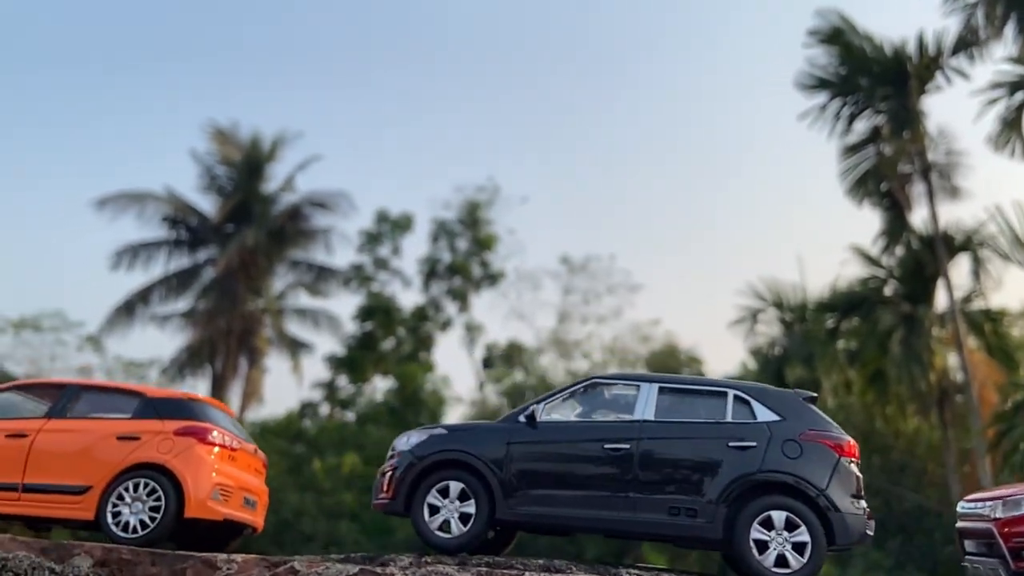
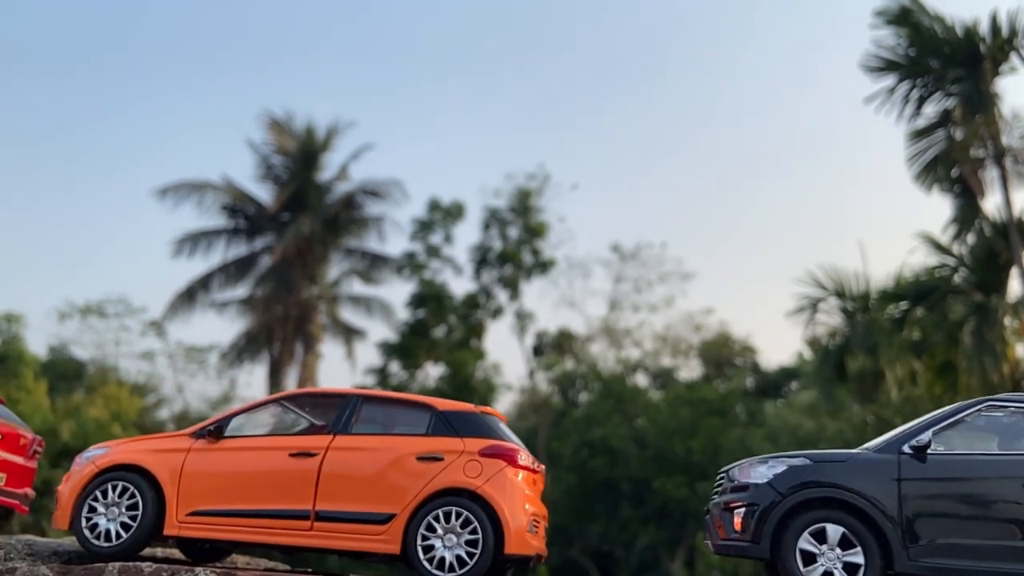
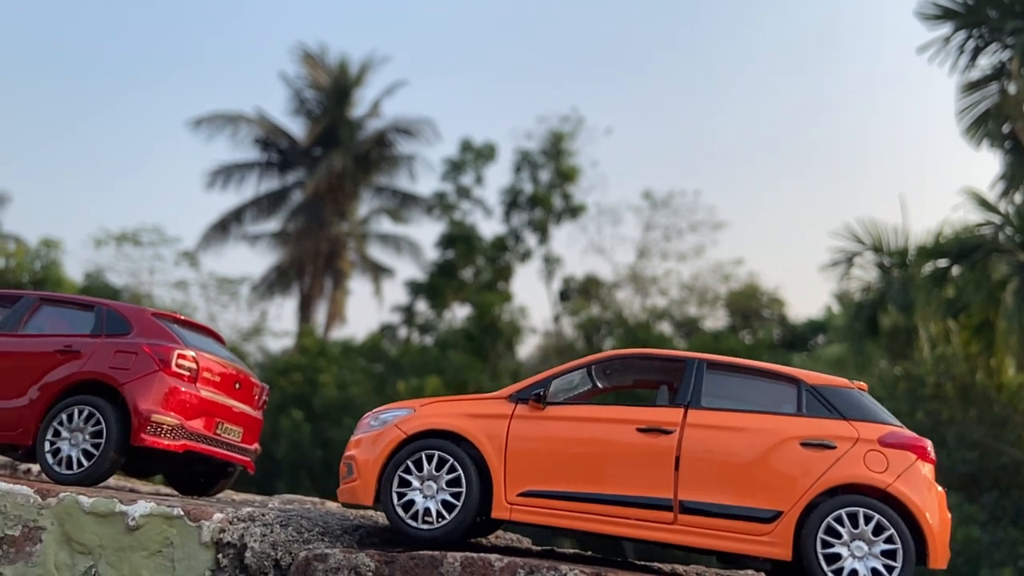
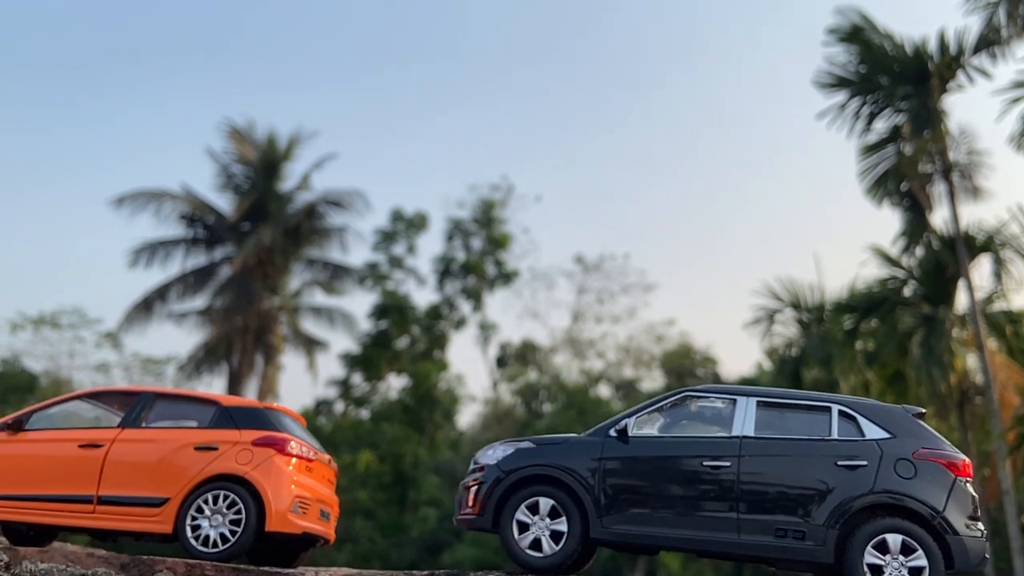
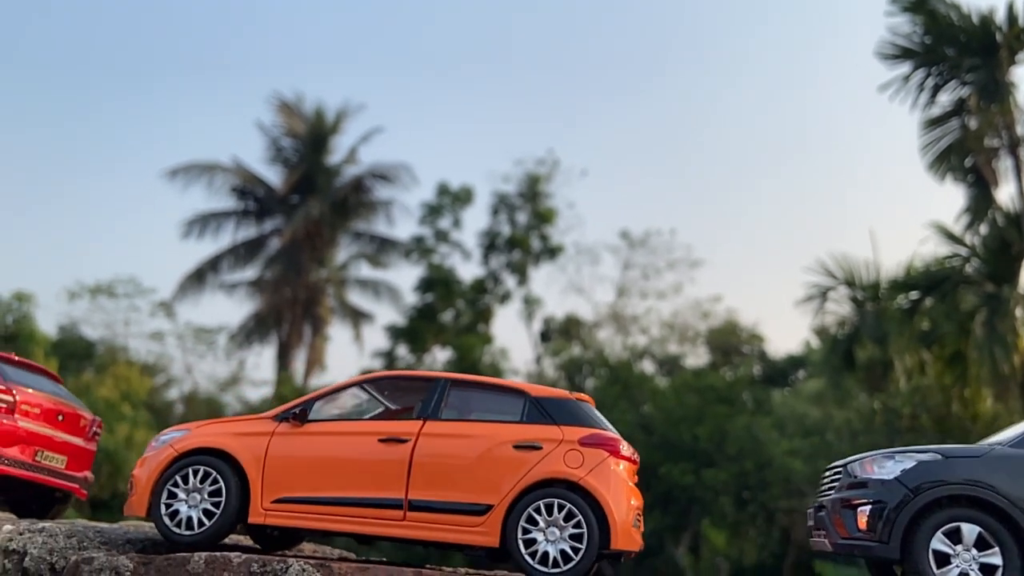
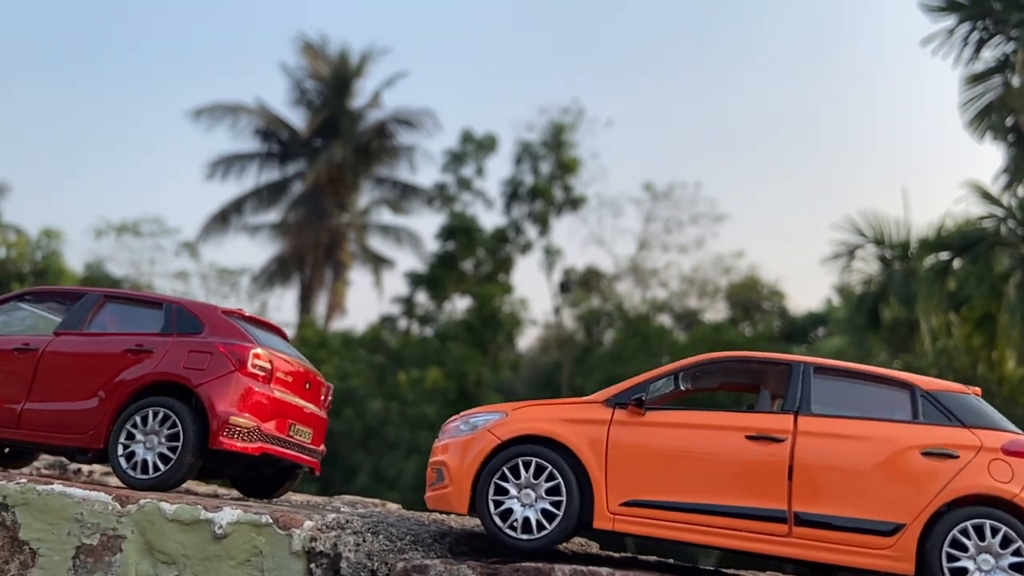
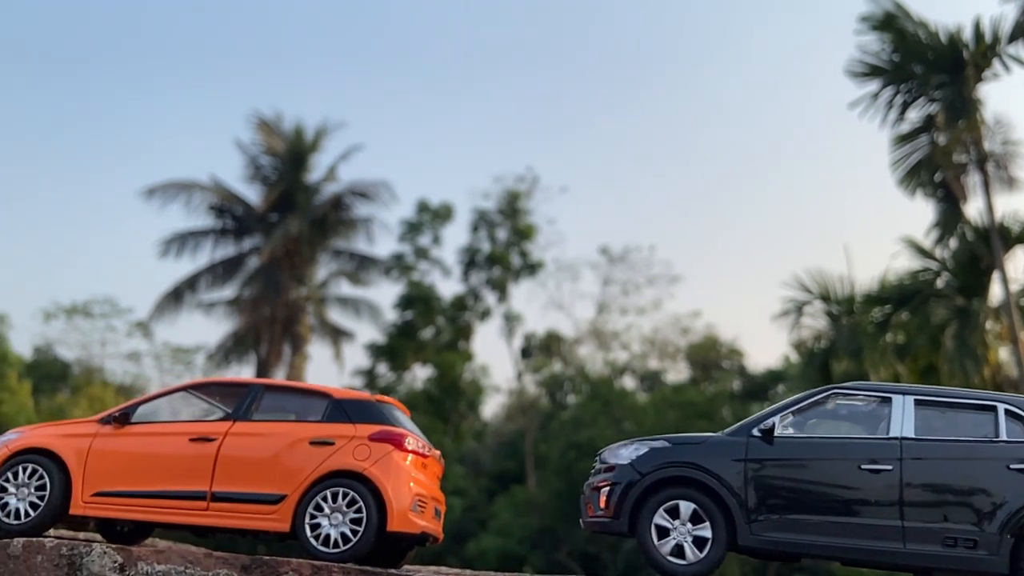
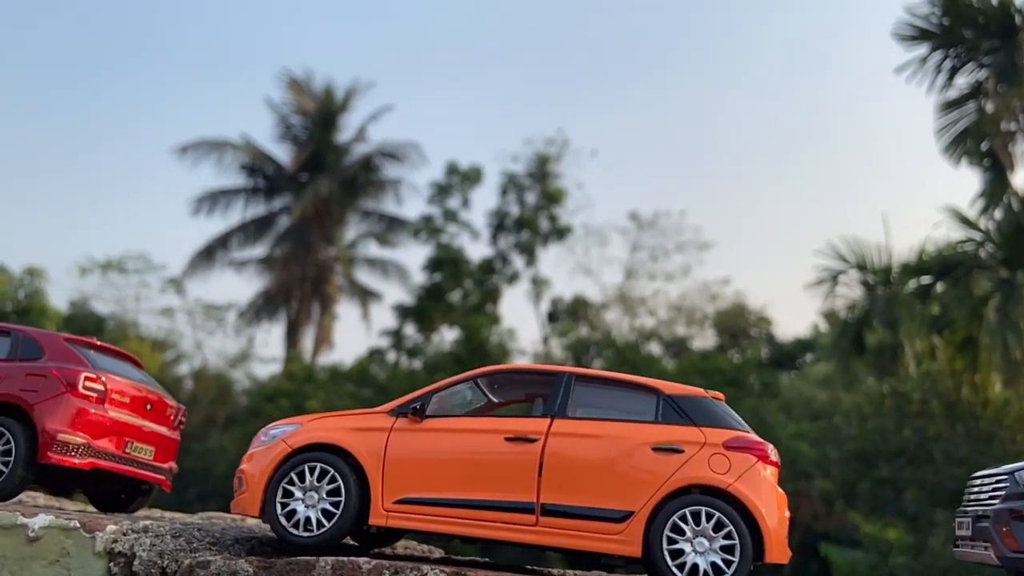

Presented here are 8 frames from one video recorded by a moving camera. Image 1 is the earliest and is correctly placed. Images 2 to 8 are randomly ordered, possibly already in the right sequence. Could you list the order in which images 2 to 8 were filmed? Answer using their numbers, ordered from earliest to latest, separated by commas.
4, 7, 2, 5, 8, 3, 6
